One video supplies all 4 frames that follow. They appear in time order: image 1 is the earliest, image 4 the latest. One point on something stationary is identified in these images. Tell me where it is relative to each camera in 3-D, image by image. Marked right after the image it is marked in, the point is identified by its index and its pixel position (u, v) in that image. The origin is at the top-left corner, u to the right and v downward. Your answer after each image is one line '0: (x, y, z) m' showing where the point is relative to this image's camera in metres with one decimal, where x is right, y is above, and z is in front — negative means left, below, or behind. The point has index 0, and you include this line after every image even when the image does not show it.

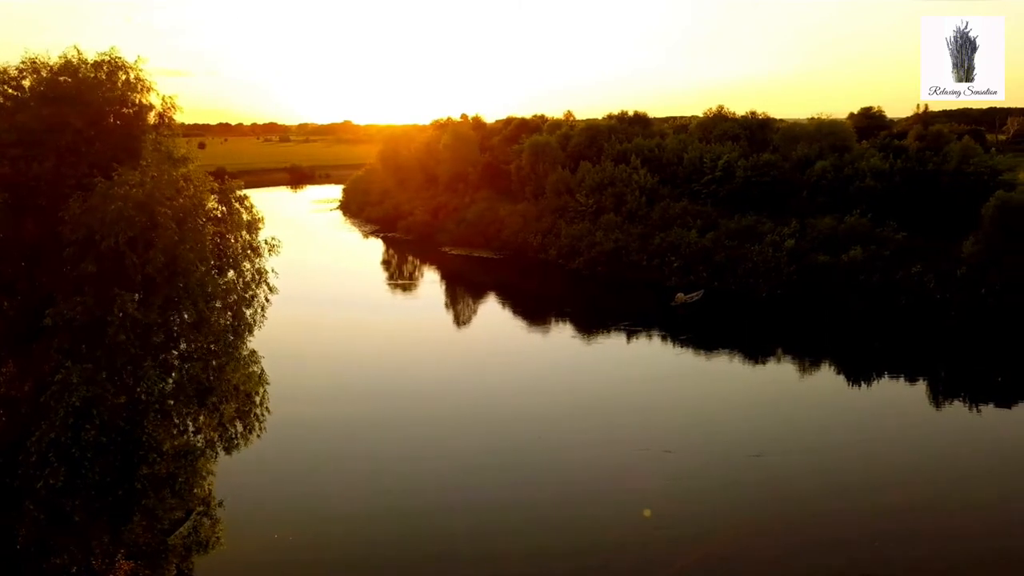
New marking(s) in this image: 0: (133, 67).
0: (-5.5, +3.2, +10.2) m
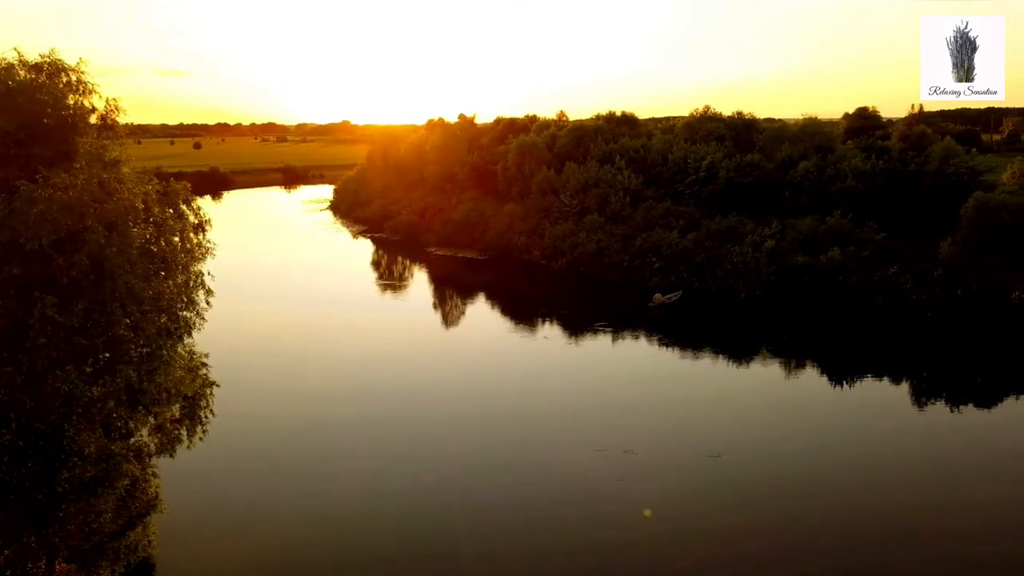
0: (-6.3, +3.2, +10.2) m
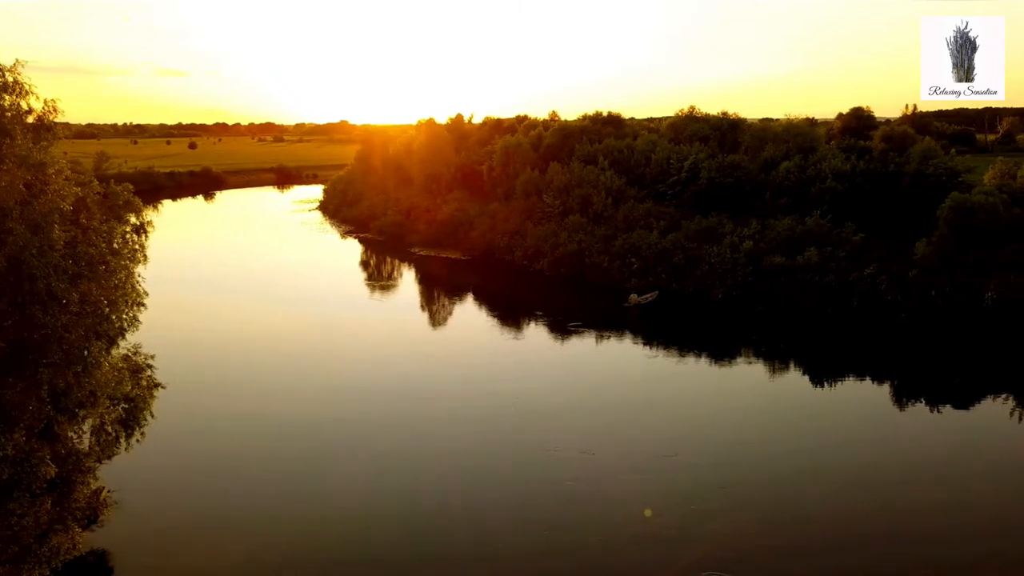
0: (-7.2, +3.2, +10.1) m
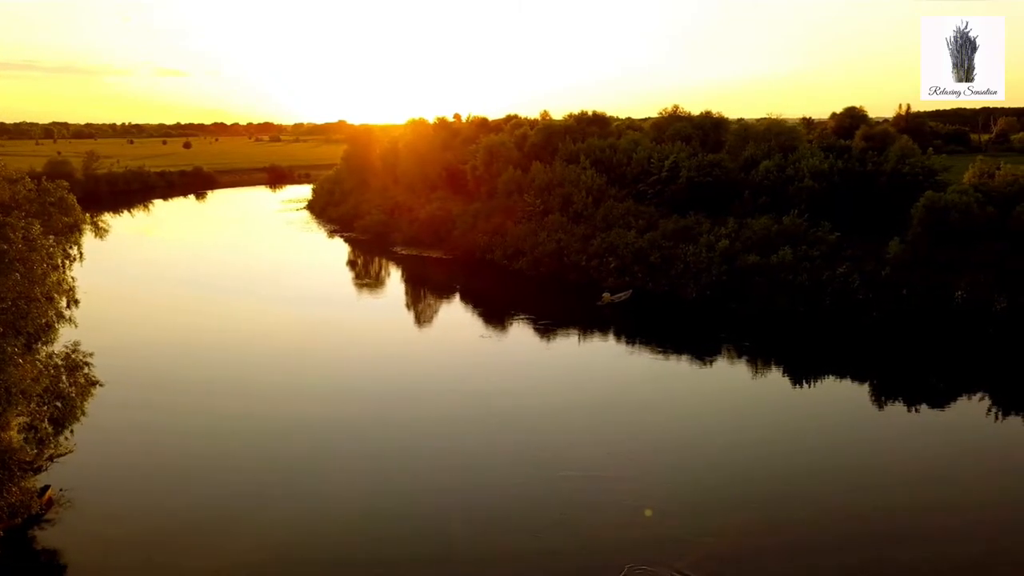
0: (-8.3, +3.2, +10.1) m
